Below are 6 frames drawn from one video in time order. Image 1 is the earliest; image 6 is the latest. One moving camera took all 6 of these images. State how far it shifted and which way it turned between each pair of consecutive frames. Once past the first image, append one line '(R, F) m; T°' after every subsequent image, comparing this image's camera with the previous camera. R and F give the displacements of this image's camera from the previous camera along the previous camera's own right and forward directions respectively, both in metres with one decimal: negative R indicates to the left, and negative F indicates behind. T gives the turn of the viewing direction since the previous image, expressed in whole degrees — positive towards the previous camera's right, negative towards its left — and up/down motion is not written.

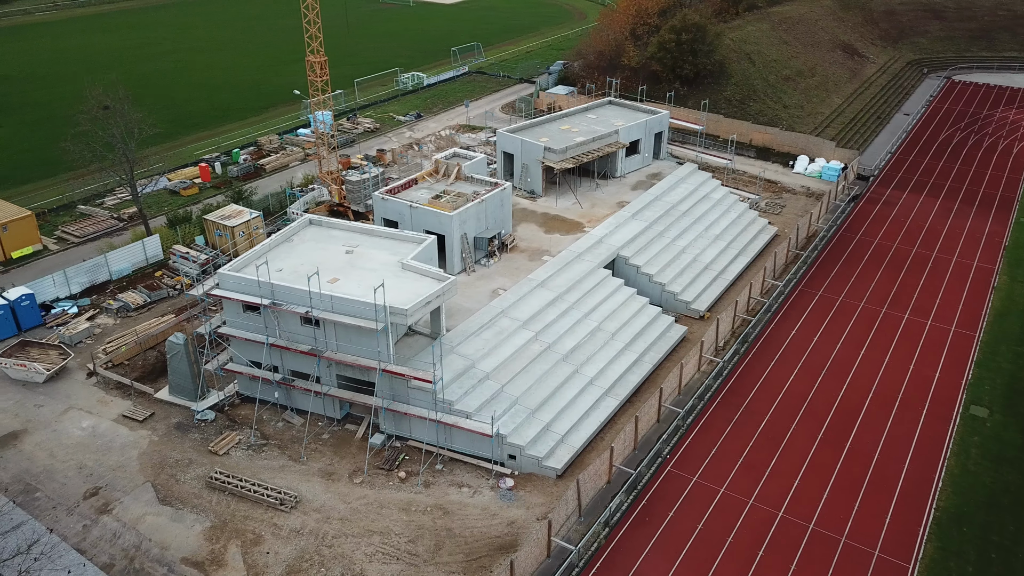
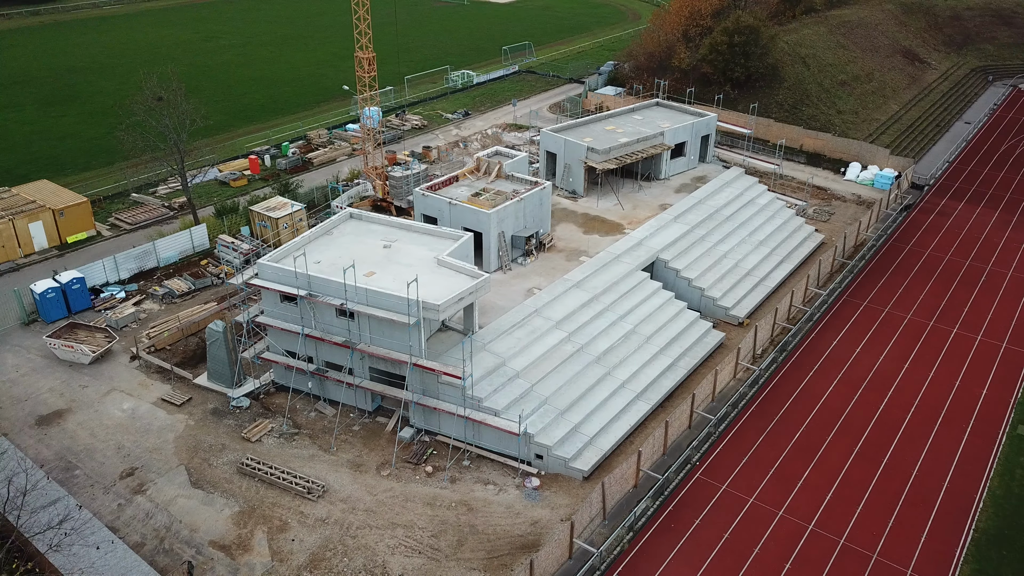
(+0.6, +0.1) m; -3°
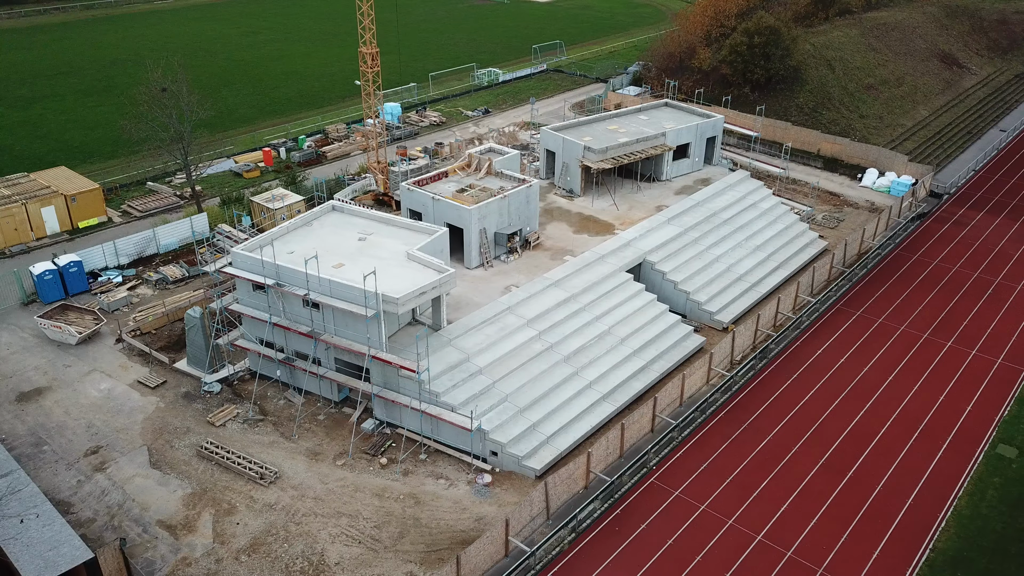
(+3.4, +0.1) m; -4°
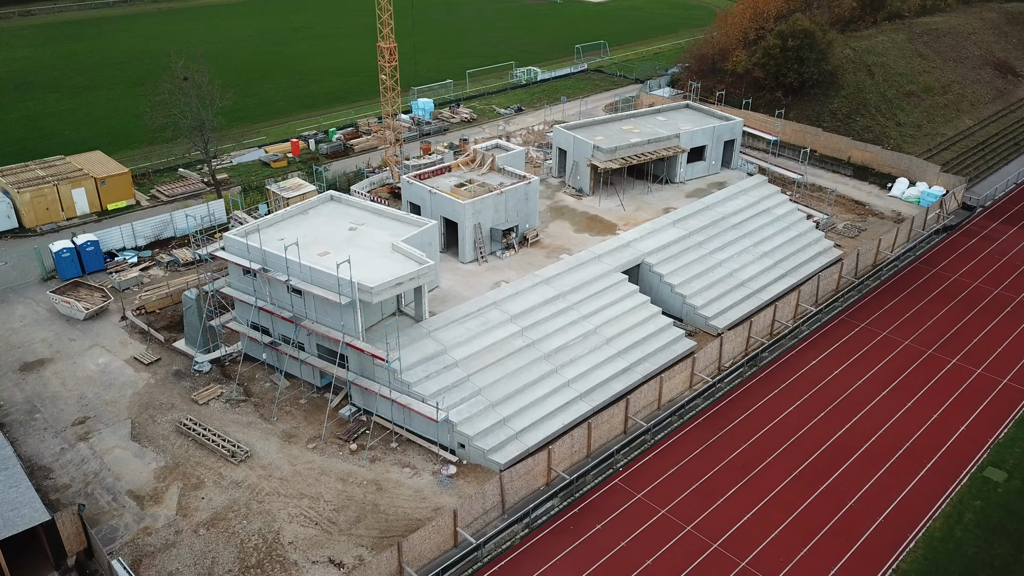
(+3.2, 0.0) m; -4°
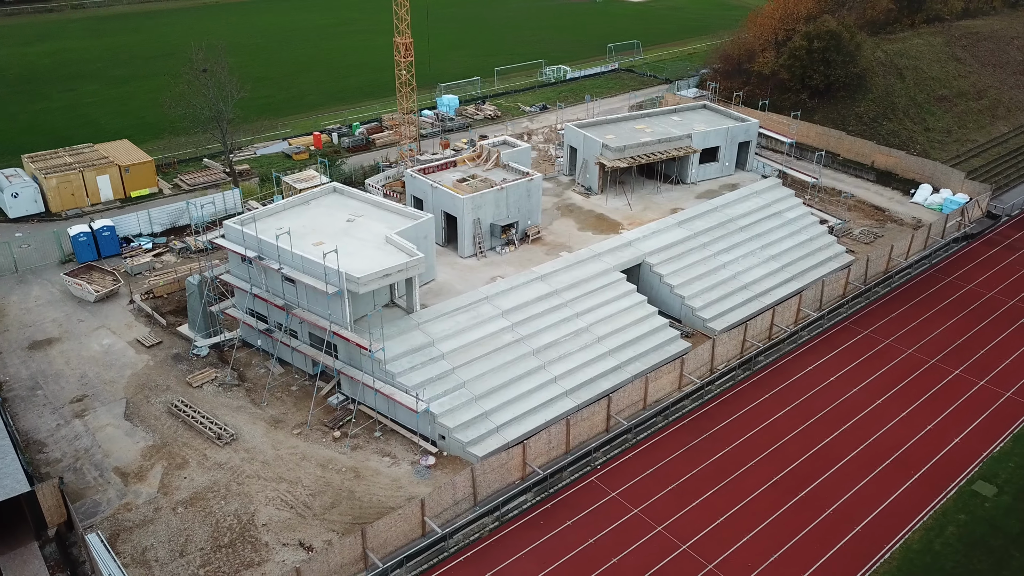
(+2.2, -0.1) m; -3°
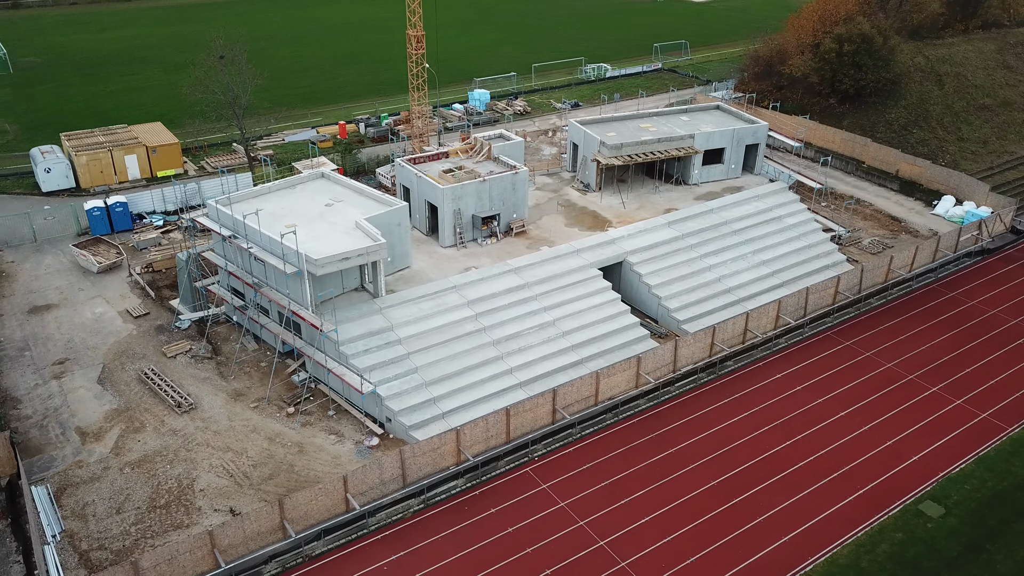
(+4.6, -0.1) m; -5°
